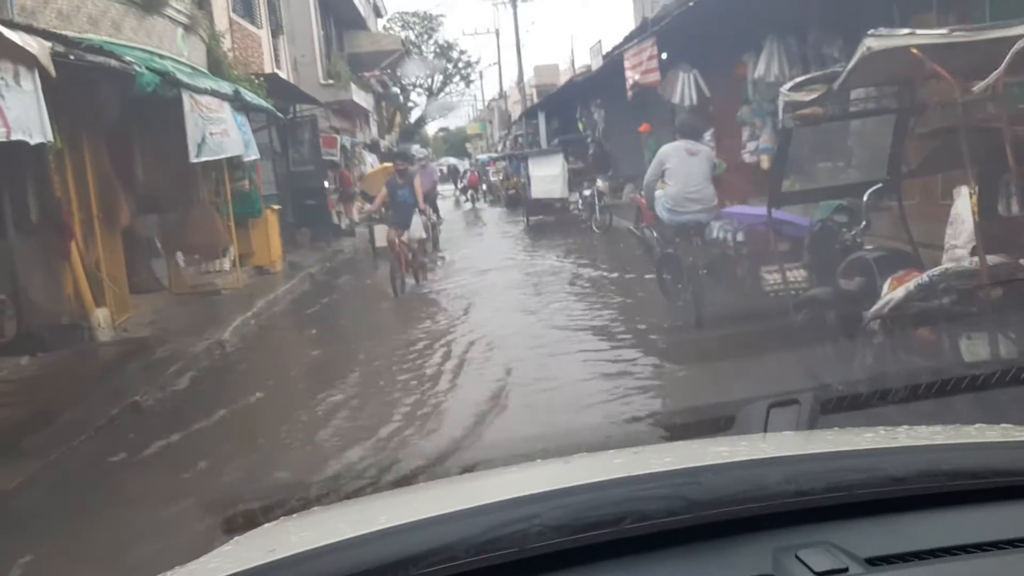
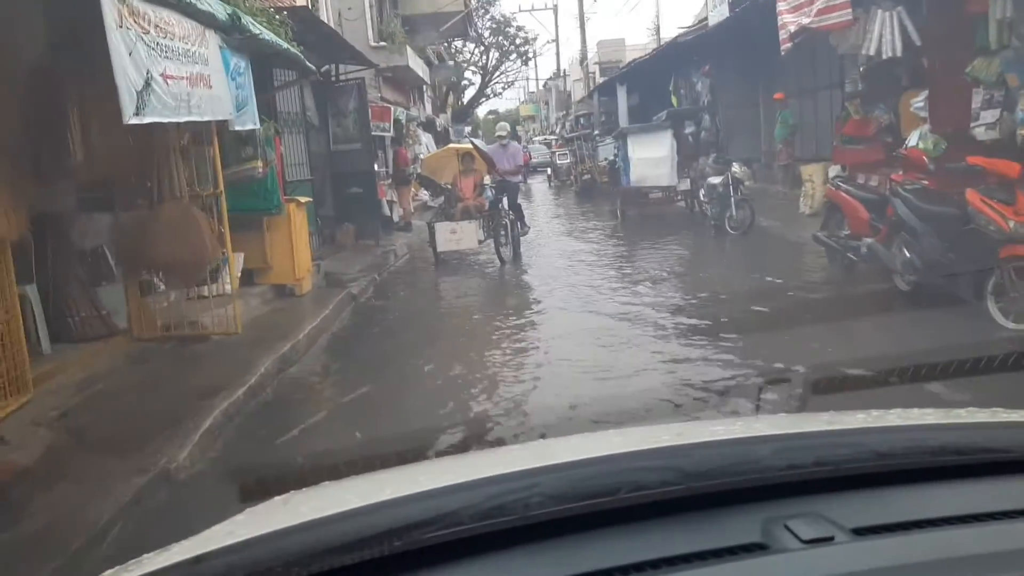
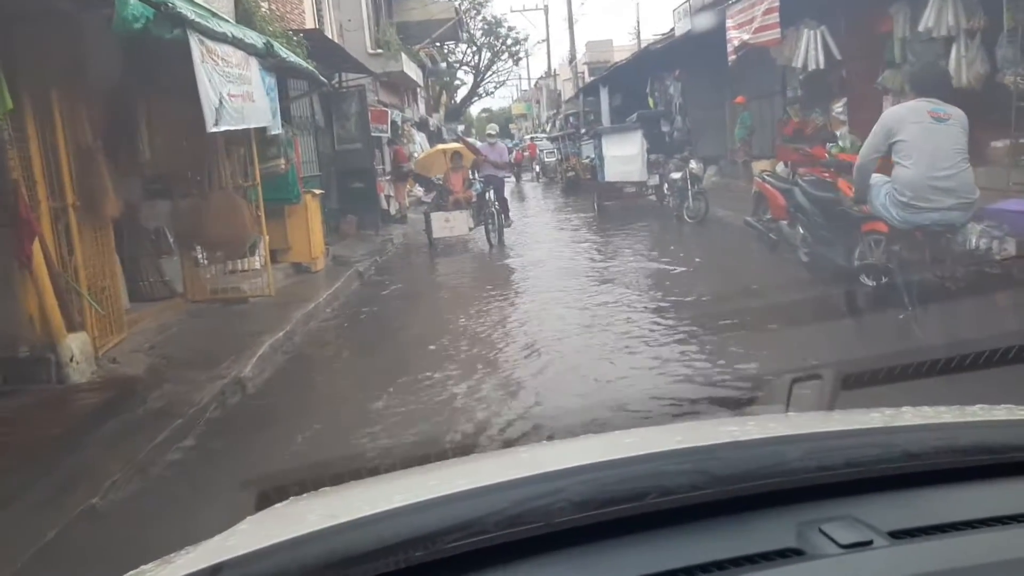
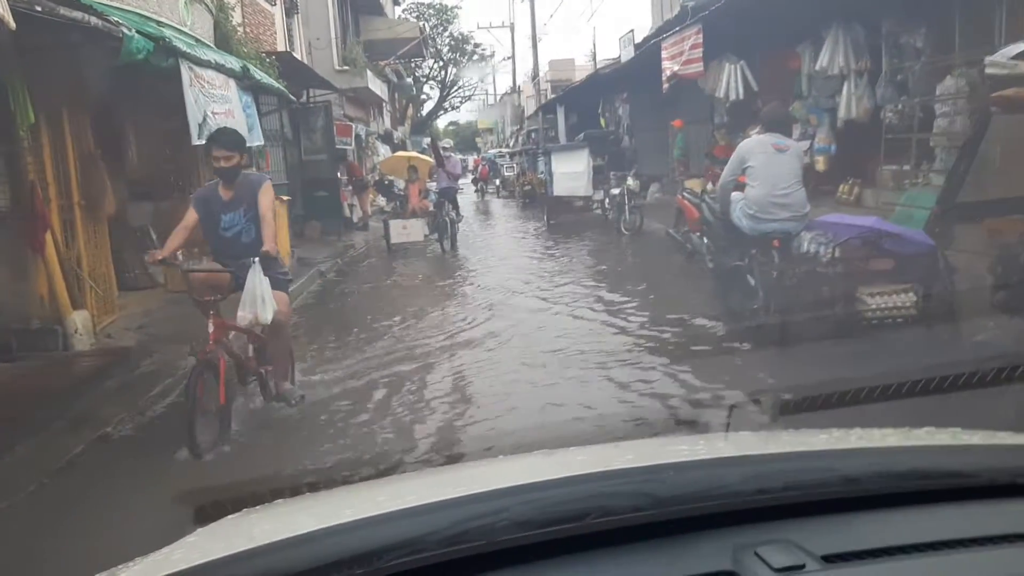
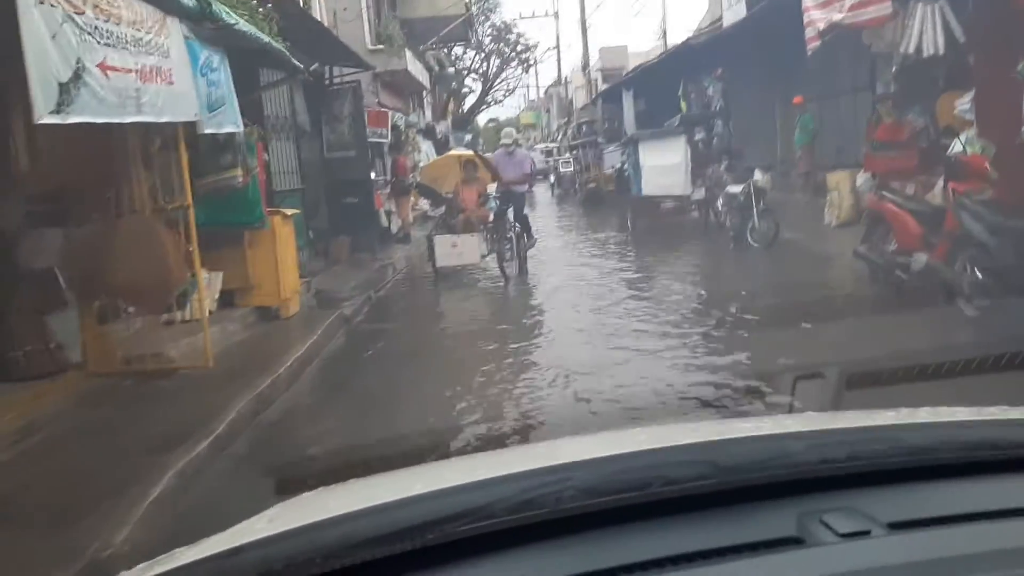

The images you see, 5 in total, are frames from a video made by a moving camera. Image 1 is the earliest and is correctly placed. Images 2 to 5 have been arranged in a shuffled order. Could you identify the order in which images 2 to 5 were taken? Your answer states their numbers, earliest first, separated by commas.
4, 3, 2, 5
